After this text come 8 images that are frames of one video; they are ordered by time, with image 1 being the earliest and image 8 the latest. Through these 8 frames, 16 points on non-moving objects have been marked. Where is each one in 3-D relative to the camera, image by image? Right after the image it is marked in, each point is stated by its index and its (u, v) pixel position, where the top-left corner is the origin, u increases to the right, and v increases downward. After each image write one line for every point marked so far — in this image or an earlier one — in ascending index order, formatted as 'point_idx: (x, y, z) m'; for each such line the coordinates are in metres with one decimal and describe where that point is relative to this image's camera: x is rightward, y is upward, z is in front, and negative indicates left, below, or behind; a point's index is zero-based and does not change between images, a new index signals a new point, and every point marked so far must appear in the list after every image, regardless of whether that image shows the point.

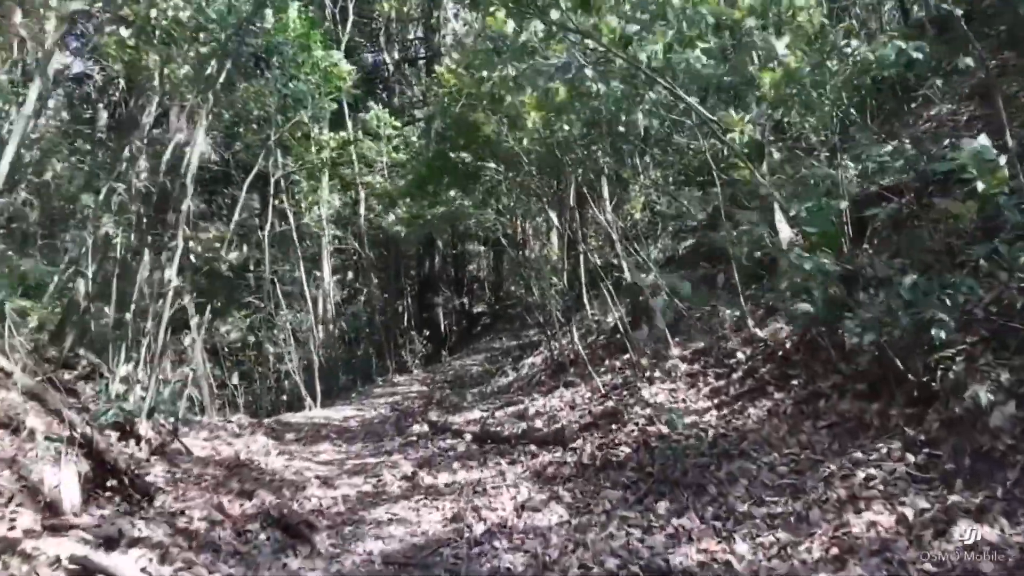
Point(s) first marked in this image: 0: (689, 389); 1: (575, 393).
0: (+1.3, -0.8, +6.5) m
1: (+0.6, -0.9, +7.9) m
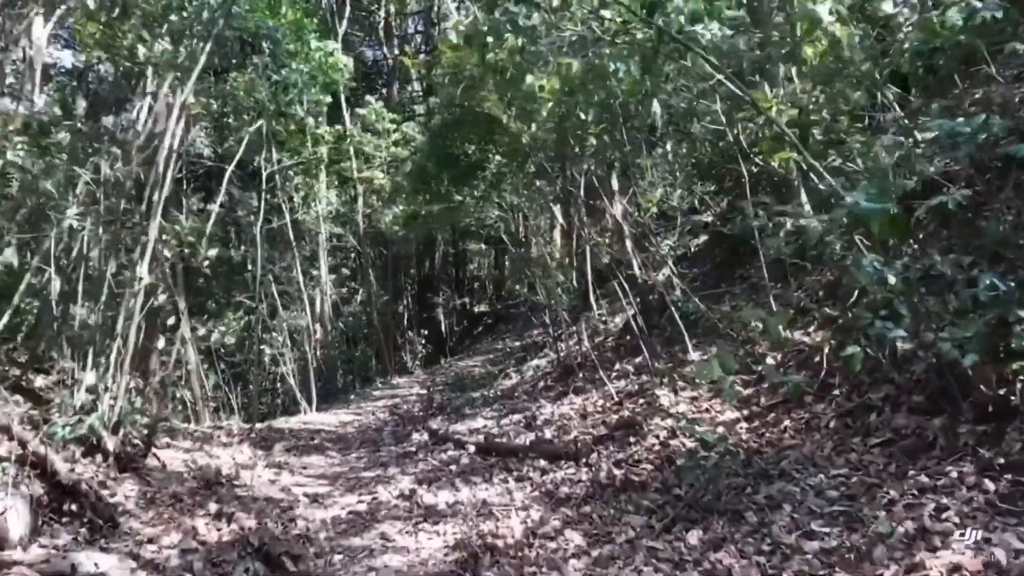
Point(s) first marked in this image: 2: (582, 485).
0: (+1.3, -0.7, +5.9) m
1: (+0.6, -0.9, +7.4) m
2: (+0.4, -1.1, +4.9) m
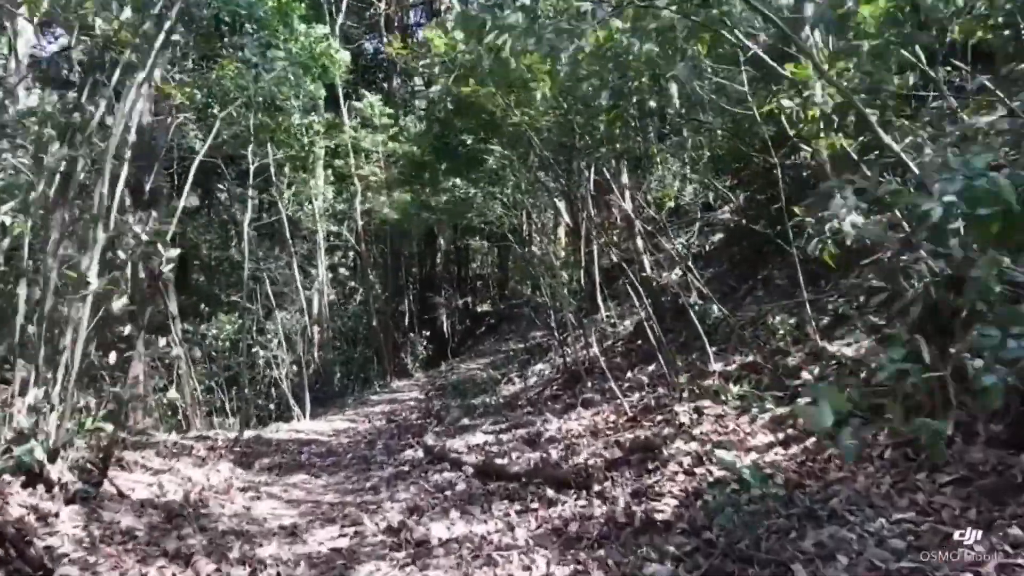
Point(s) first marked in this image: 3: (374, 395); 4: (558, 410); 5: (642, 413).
0: (+1.4, -0.8, +5.3) m
1: (+0.6, -1.0, +6.7) m
2: (+0.4, -1.1, +4.3) m
3: (-2.5, -1.9, +16.1) m
4: (+0.4, -1.0, +7.6) m
5: (+0.9, -0.9, +6.2) m
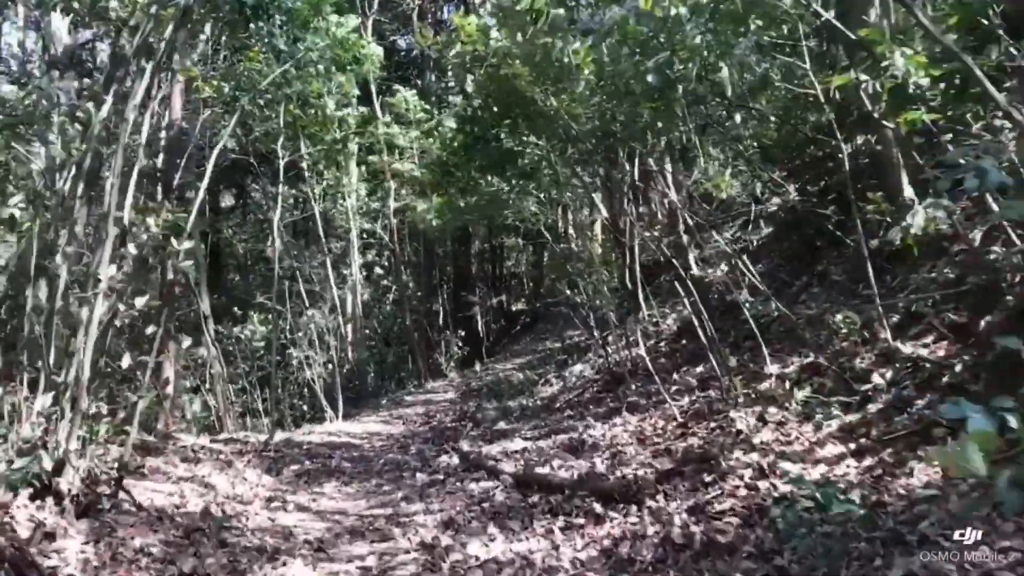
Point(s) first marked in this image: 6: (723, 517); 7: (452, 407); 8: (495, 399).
0: (+1.6, -0.7, +4.8) m
1: (+0.9, -0.9, +6.3) m
2: (+0.6, -1.1, +3.9) m
3: (-1.8, -1.9, +15.8) m
4: (+0.7, -1.0, +7.2) m
5: (+1.2, -0.9, +5.8) m
6: (+0.9, -1.0, +3.9) m
7: (-0.9, -1.7, +12.8) m
8: (-0.2, -1.5, +12.3) m
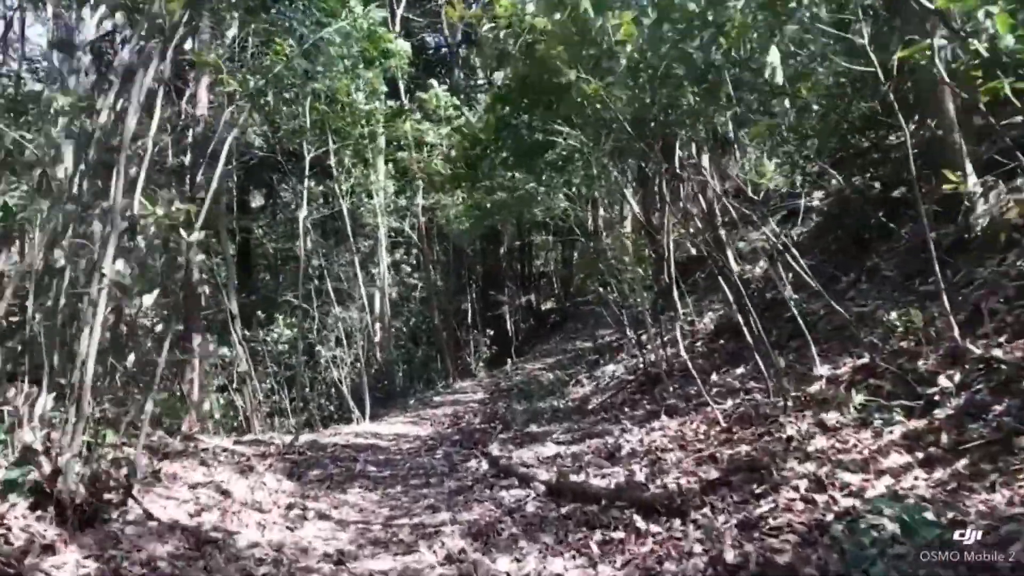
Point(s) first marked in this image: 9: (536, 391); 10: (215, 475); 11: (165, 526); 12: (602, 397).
0: (+1.8, -0.7, +4.4) m
1: (+1.1, -0.9, +5.9) m
2: (+0.7, -1.1, +3.5) m
3: (-1.3, -1.9, +15.5) m
4: (+1.0, -1.0, +6.8) m
5: (+1.4, -0.8, +5.4) m
6: (+1.1, -1.0, +3.6) m
7: (-0.4, -1.7, +12.5) m
8: (+0.2, -1.5, +12.0) m
9: (+0.3, -1.5, +12.6) m
10: (-2.0, -1.3, +5.9) m
11: (-1.7, -1.2, +4.4) m
12: (+1.0, -1.2, +9.8) m
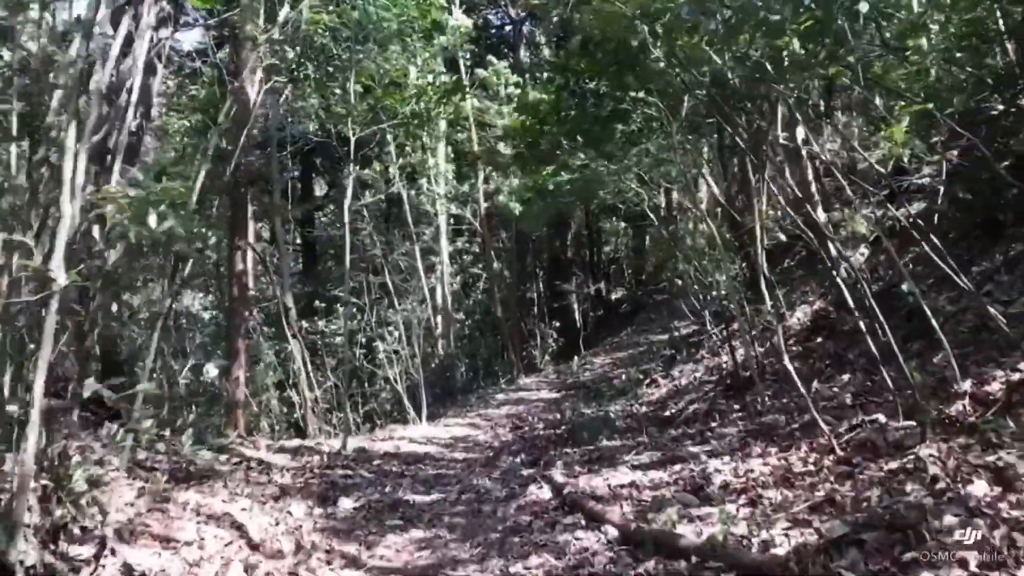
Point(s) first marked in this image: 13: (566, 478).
0: (+2.0, -0.7, +3.3) m
1: (+1.5, -0.9, +4.9) m
2: (+0.9, -1.1, +2.5) m
3: (-0.2, -1.7, +14.6) m
4: (+1.4, -1.0, +5.8) m
5: (+1.7, -0.8, +4.3) m
6: (+1.3, -1.0, +2.5) m
7: (+0.4, -1.6, +11.6) m
8: (+1.0, -1.4, +11.0) m
9: (+1.2, -1.3, +11.6) m
10: (-1.6, -1.3, +5.1) m
11: (-1.5, -1.2, +3.6) m
12: (+1.7, -1.1, +8.7) m
13: (+0.3, -1.2, +5.7) m
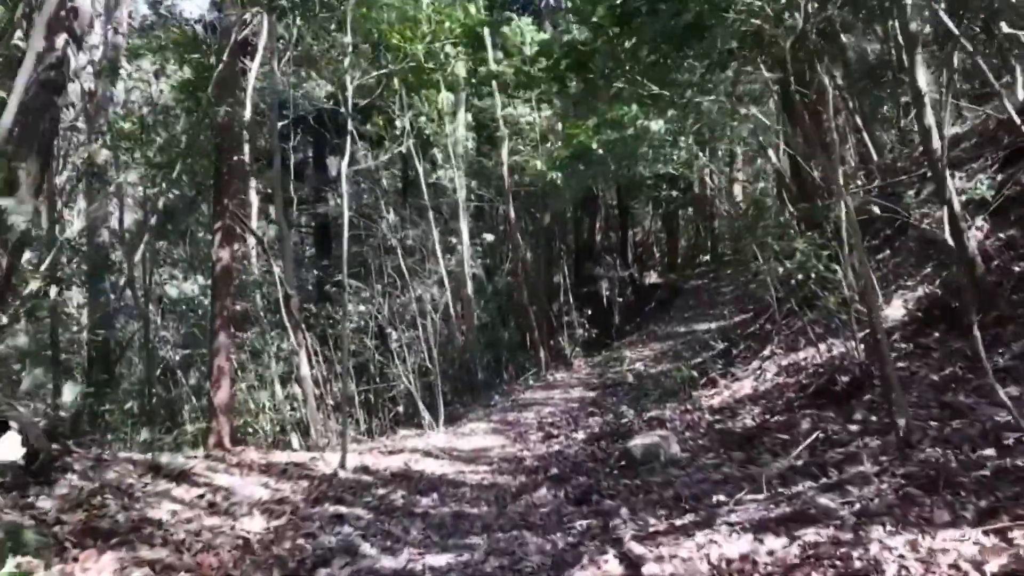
0: (+2.2, -0.7, +1.6) m
1: (+1.7, -0.8, +3.2) m
2: (+1.1, -1.1, +0.8) m
3: (+0.2, -1.5, +13.0) m
4: (+1.6, -0.9, +4.1) m
5: (+1.9, -0.7, +2.6) m
6: (+1.4, -1.0, +0.8) m
7: (+0.8, -1.4, +9.9) m
8: (+1.3, -1.2, +9.3) m
9: (+1.6, -1.1, +9.9) m
10: (-1.4, -1.2, +3.5) m
11: (-1.3, -1.2, +1.9) m
12: (+1.9, -1.0, +7.0) m
13: (+0.6, -1.1, +4.0) m
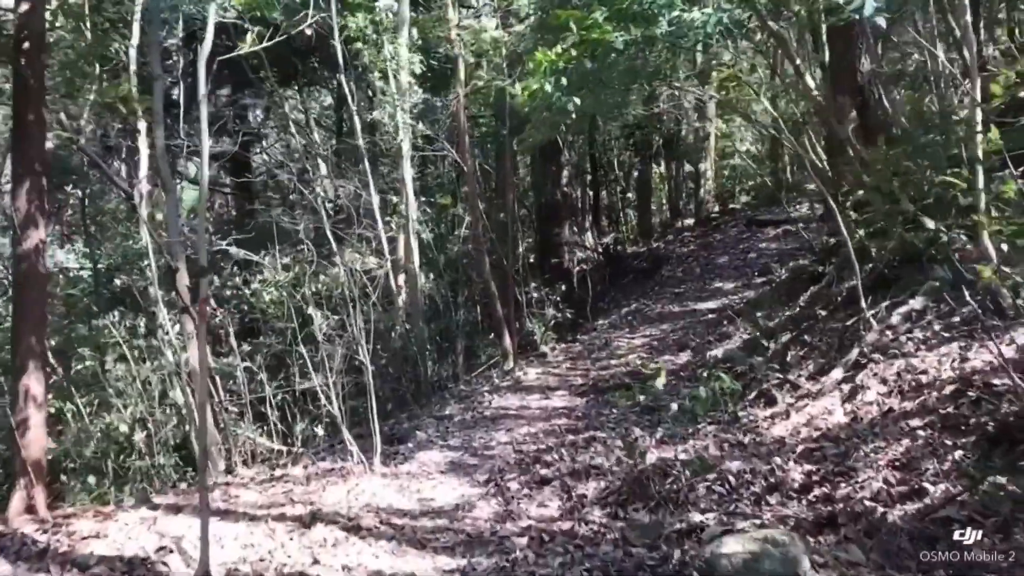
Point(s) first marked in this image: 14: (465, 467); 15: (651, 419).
0: (+2.4, -0.8, -1.2) m
1: (+1.9, -0.9, +0.3) m
2: (+1.4, -1.2, -2.1) m
3: (-0.2, -1.2, +10.0) m
4: (+1.7, -0.9, +1.2) m
5: (+2.1, -0.8, -0.2) m
6: (+1.7, -1.1, -2.0) m
7: (+0.5, -1.2, +7.0) m
8: (+1.1, -1.0, +6.4) m
9: (+1.3, -0.9, +7.0) m
10: (-1.3, -1.2, +0.5) m
11: (-1.0, -1.3, -1.1) m
12: (+1.9, -0.9, +4.2) m
13: (+0.7, -1.1, +1.1) m
14: (-0.3, -1.4, +6.7) m
15: (+1.1, -1.0, +7.2) m
